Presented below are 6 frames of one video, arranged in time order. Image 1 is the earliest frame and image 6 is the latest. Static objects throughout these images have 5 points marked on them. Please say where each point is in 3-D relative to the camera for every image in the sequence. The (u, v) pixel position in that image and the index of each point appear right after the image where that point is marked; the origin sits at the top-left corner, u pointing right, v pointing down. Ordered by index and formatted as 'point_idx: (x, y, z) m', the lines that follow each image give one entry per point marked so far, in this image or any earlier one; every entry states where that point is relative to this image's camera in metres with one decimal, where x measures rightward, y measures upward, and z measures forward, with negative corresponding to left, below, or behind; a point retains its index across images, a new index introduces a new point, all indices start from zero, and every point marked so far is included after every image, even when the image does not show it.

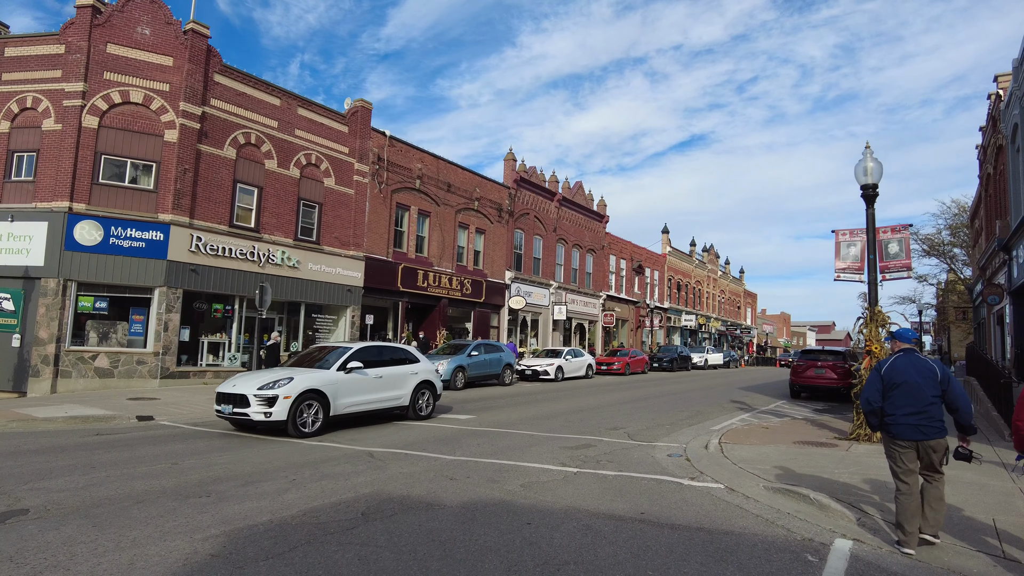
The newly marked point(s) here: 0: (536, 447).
0: (+0.3, -2.2, +9.0) m
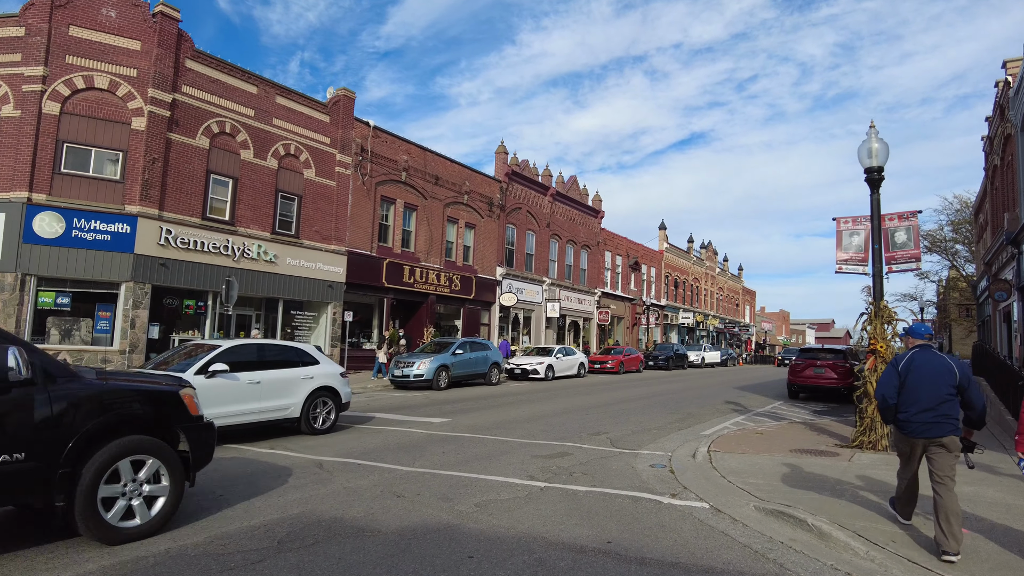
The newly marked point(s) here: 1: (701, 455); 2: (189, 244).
0: (-0.1, -2.1, +8.2) m
1: (+2.3, -2.1, +8.0) m
2: (-9.1, +1.2, +18.2) m
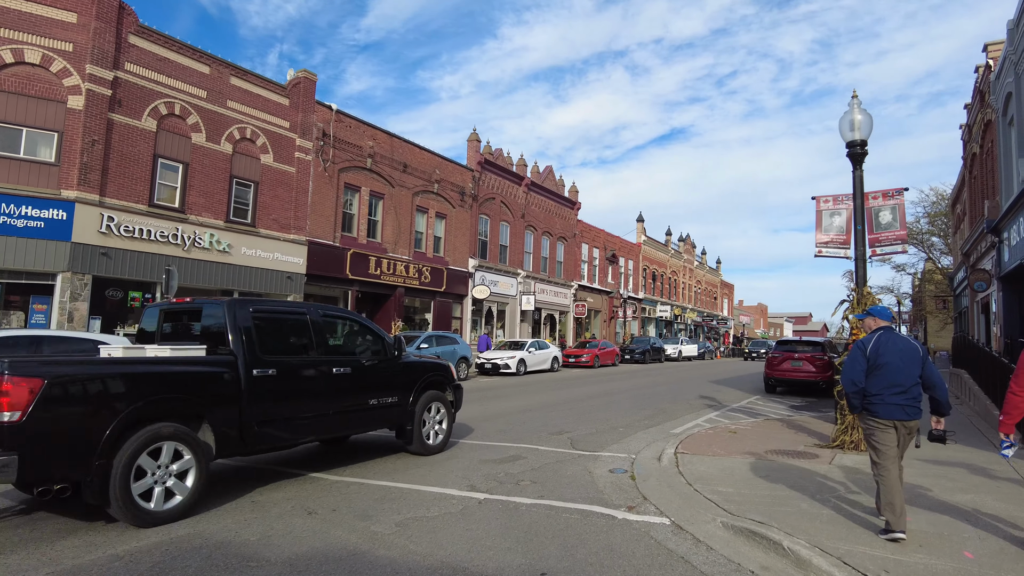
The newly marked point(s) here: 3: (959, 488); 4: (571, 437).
0: (-0.7, -2.0, +7.3) m
1: (+1.7, -1.9, +7.2) m
2: (-10.0, +1.5, +17.0) m
3: (+4.2, -1.9, +6.0) m
4: (+0.8, -2.0, +8.8) m
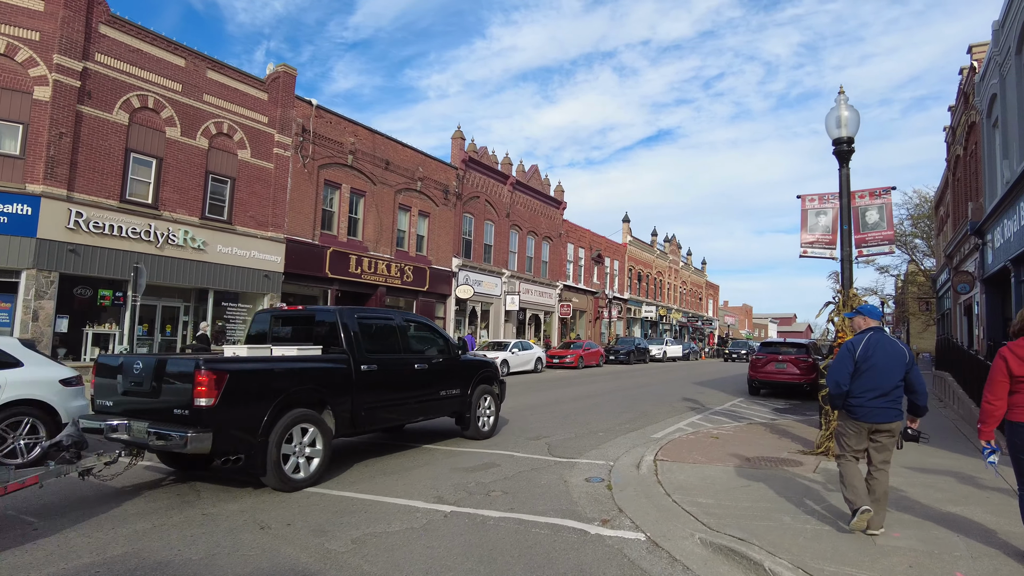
0: (-1.0, -2.0, +7.0) m
1: (+1.4, -1.9, +6.9) m
2: (-10.5, +1.5, +16.5) m
3: (+3.9, -1.9, +5.8) m
4: (+0.5, -2.0, +8.5) m
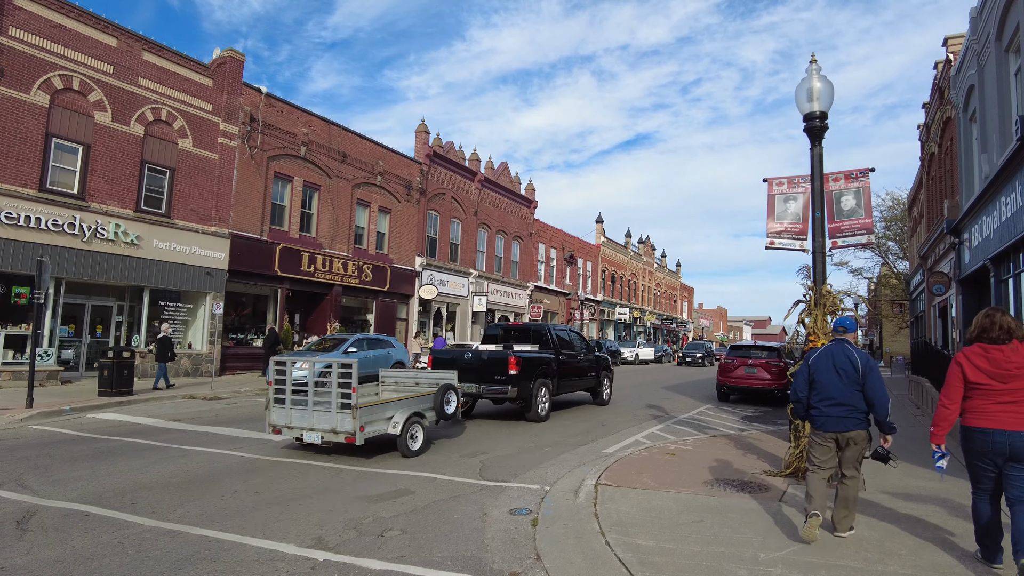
0: (-1.8, -1.9, +5.9) m
1: (+0.7, -1.8, +5.8) m
2: (-11.5, +1.6, +15.1) m
3: (+3.2, -1.8, +4.8) m
4: (-0.3, -2.0, +7.5) m
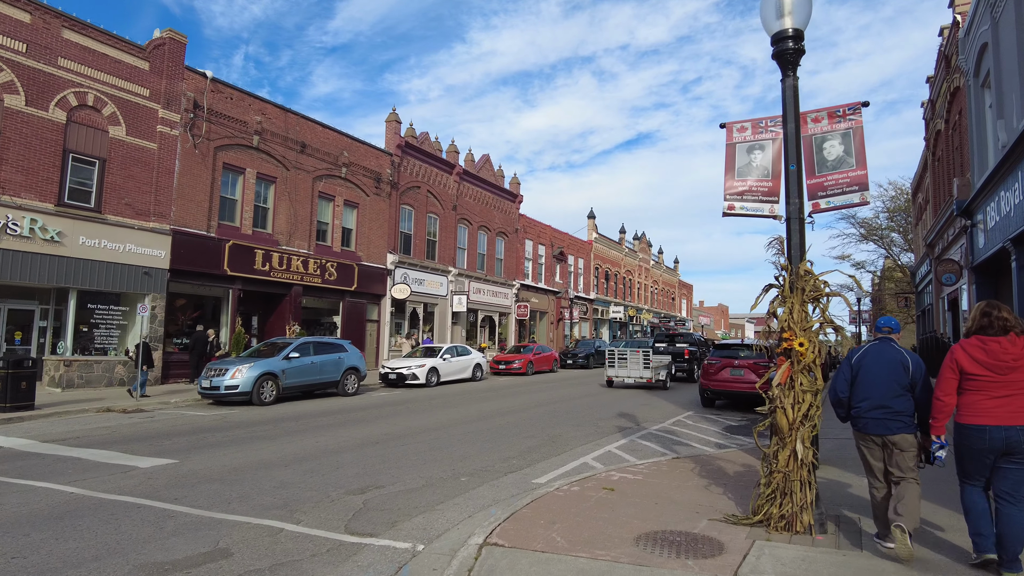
0: (-2.7, -1.8, +4.2) m
1: (-0.3, -1.7, +4.1) m
2: (-12.5, +1.5, +13.4) m
3: (+2.2, -1.7, +3.1) m
4: (-1.3, -1.9, +5.8) m
